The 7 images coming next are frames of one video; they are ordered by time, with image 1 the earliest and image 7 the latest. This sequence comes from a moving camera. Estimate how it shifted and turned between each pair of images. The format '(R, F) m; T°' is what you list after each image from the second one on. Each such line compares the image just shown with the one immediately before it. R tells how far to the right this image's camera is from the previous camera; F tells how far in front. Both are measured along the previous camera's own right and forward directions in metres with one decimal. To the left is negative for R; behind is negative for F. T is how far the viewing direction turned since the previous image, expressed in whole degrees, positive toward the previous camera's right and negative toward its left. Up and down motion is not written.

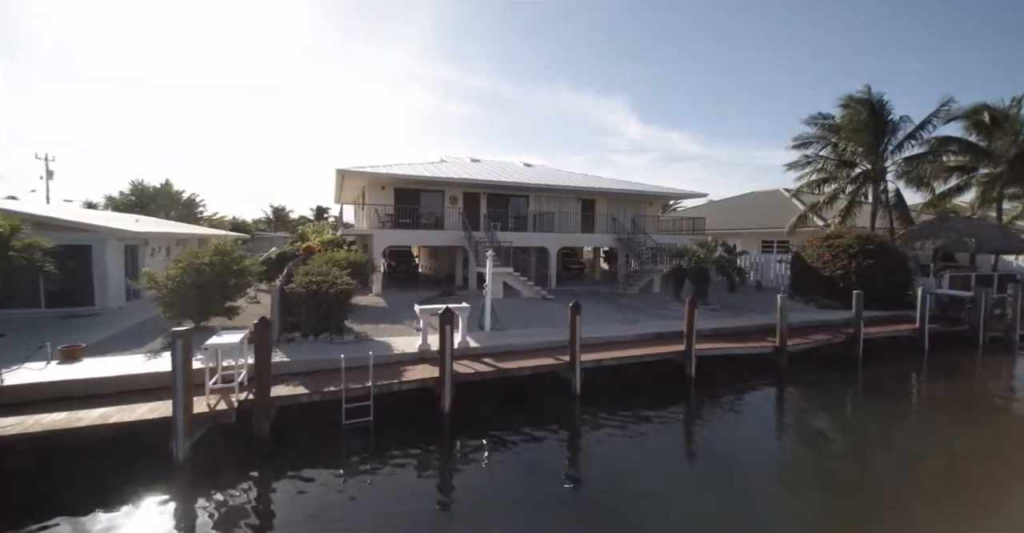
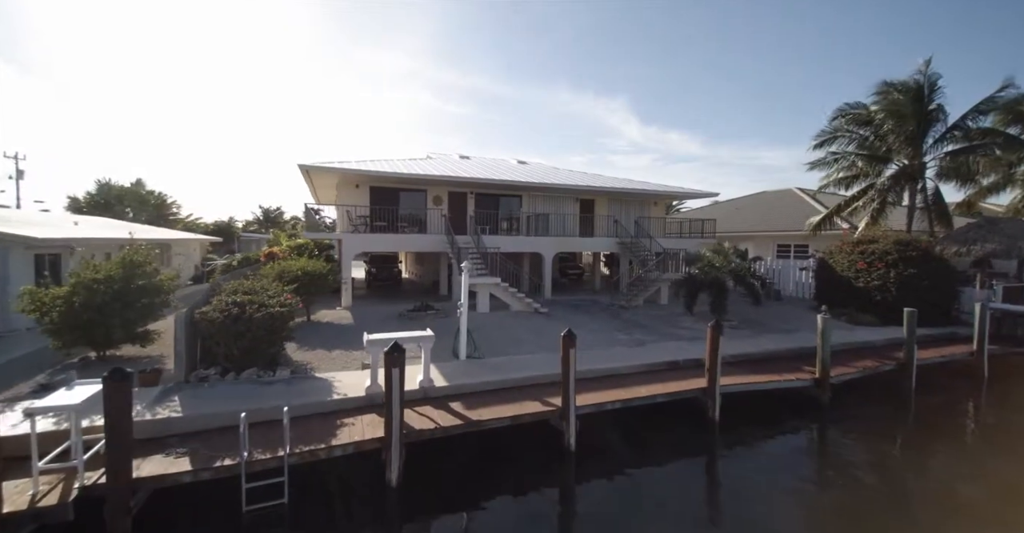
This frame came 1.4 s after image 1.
(+0.4, +1.9) m; 0°
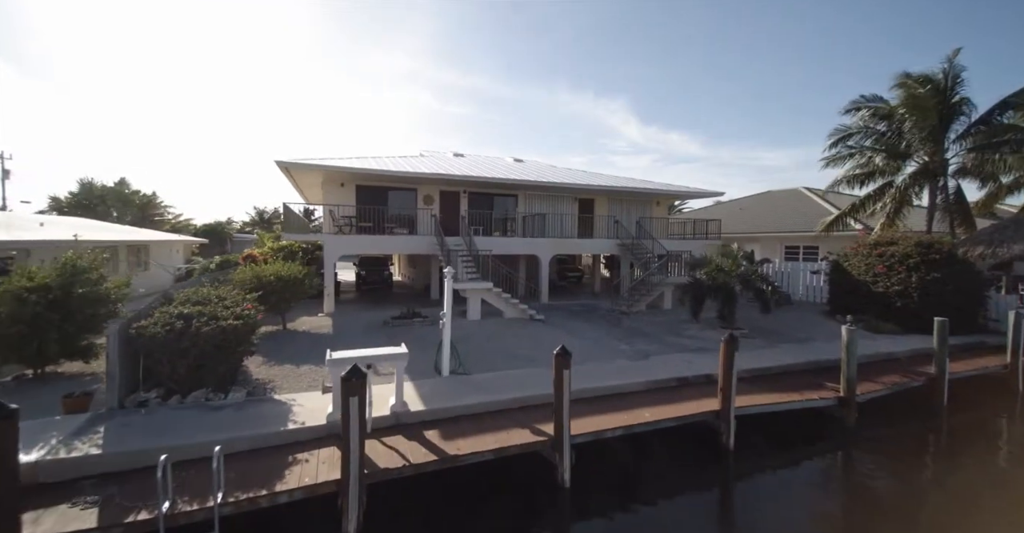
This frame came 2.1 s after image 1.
(+0.2, +0.9) m; 0°
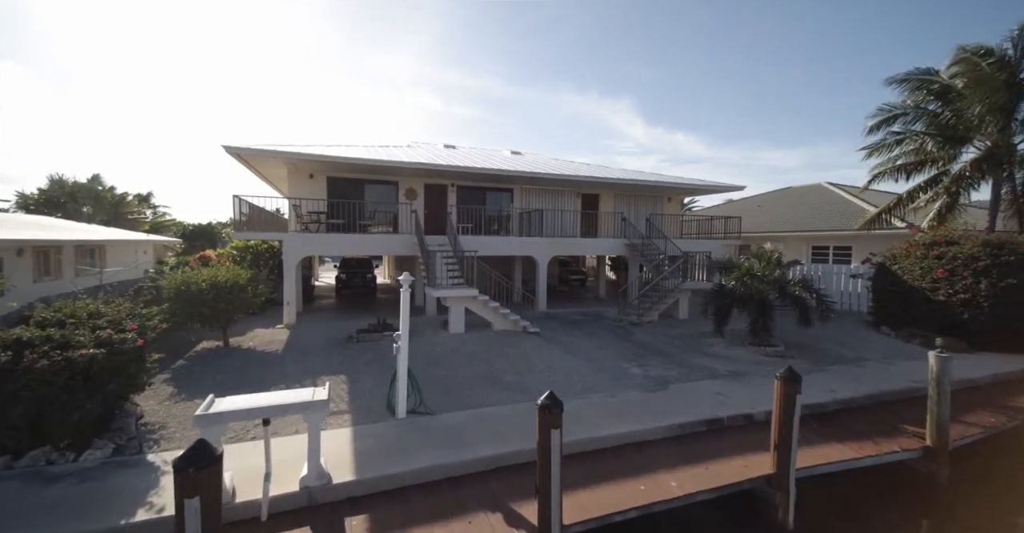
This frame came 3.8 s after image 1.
(+0.4, +1.9) m; -1°
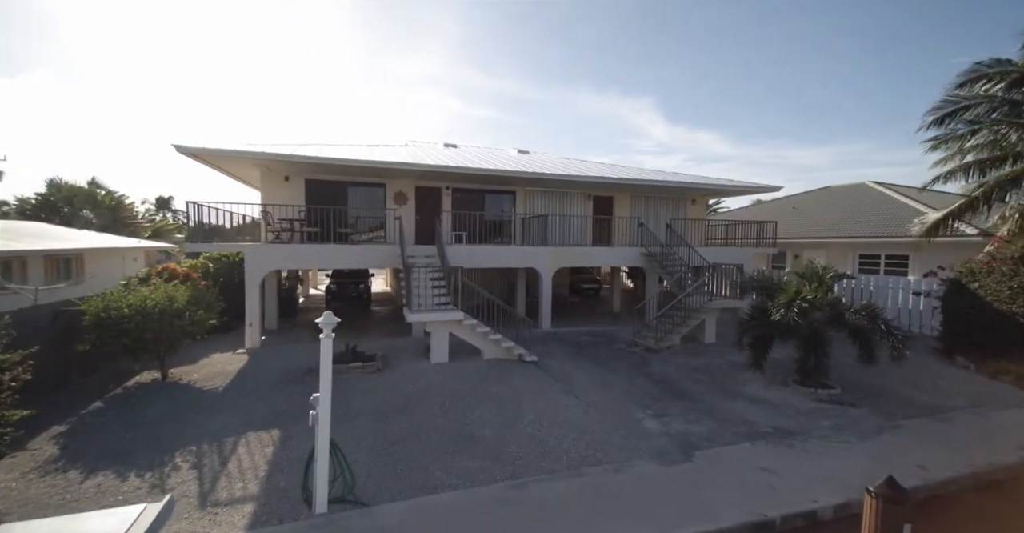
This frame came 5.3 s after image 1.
(+0.6, +1.7) m; -3°
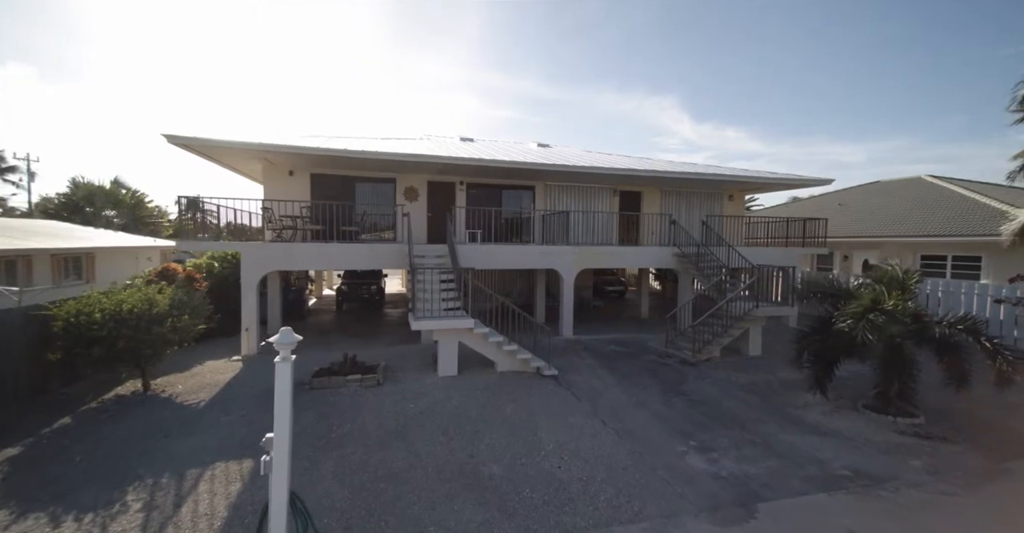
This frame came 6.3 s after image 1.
(+0.1, +1.0) m; -3°
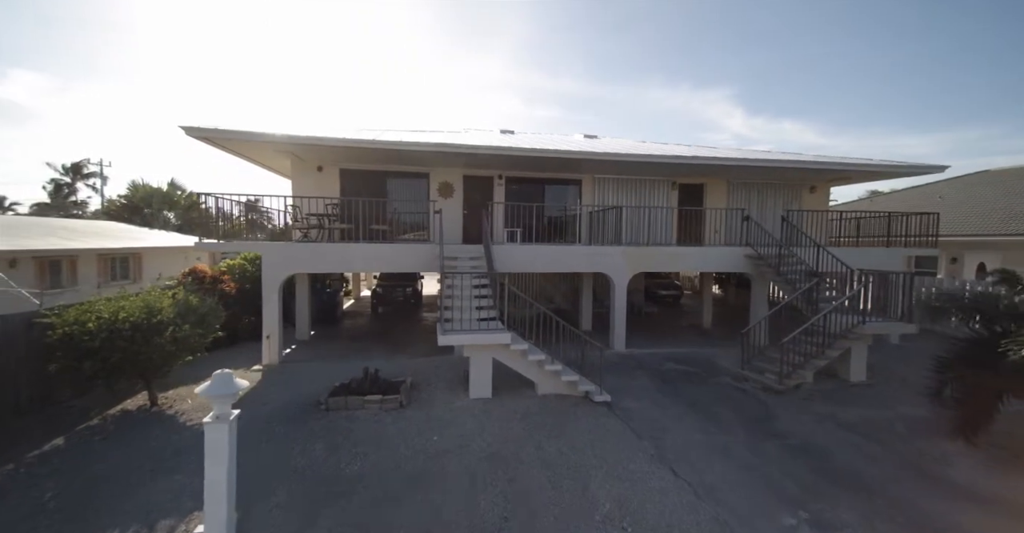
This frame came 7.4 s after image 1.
(0.0, +1.2) m; -6°
